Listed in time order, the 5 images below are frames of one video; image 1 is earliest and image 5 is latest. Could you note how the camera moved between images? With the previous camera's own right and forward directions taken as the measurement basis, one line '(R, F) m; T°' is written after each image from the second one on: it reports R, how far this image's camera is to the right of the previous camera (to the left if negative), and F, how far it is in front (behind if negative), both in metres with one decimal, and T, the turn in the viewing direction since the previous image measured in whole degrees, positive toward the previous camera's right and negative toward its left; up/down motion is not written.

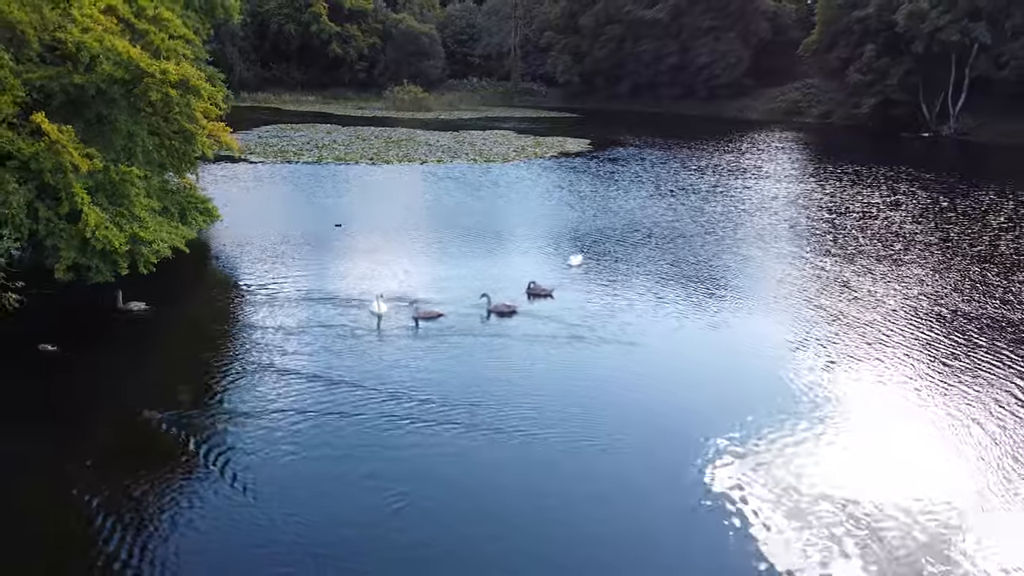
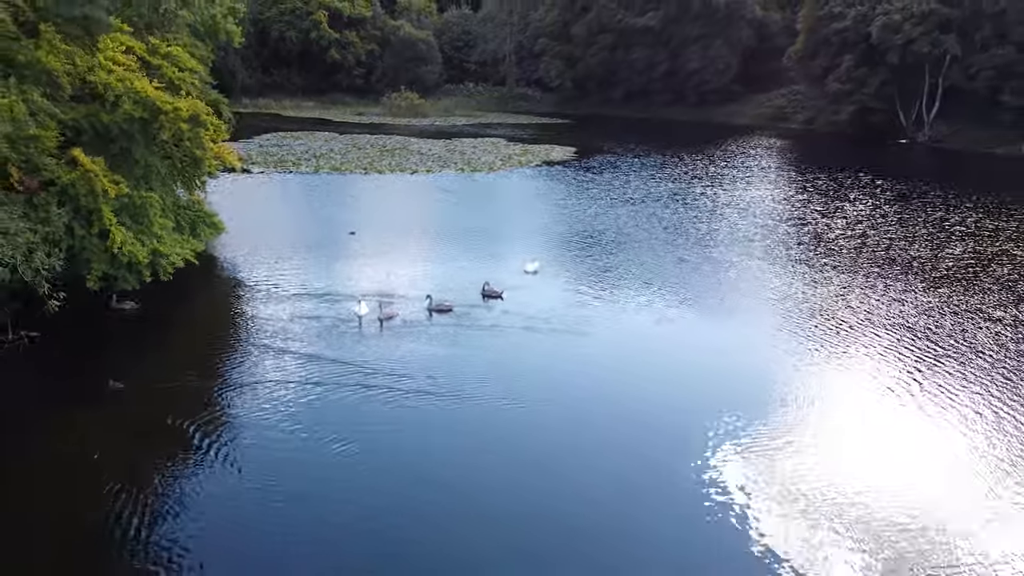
(+0.5, -1.7) m; 0°
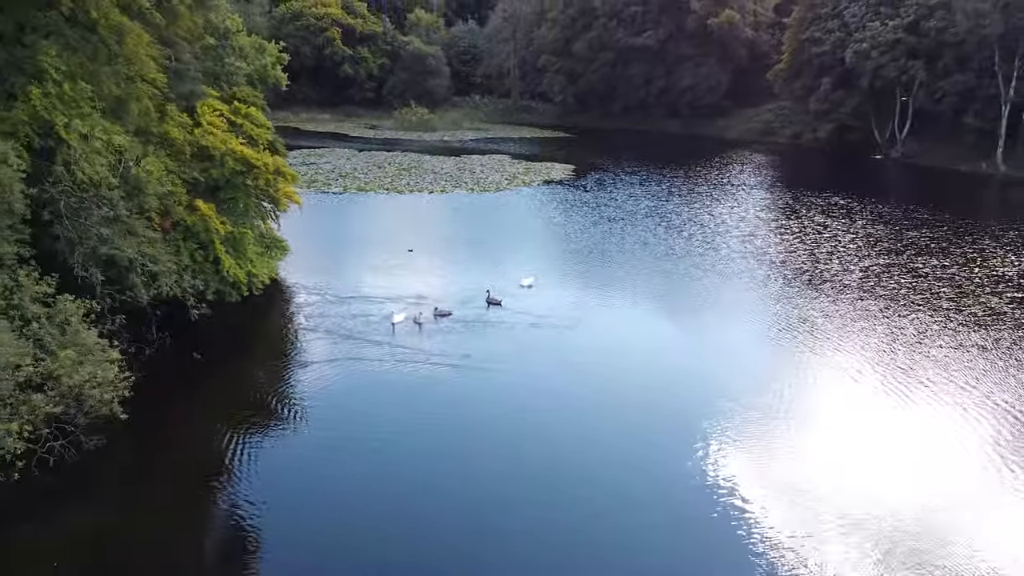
(+0.1, -3.7) m; 0°
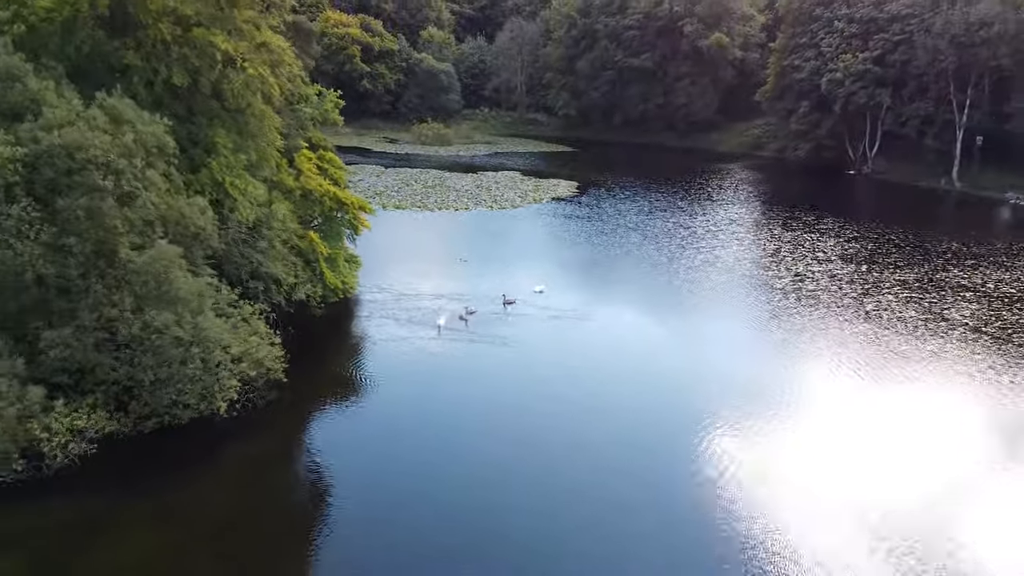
(-0.4, -5.3) m; 0°
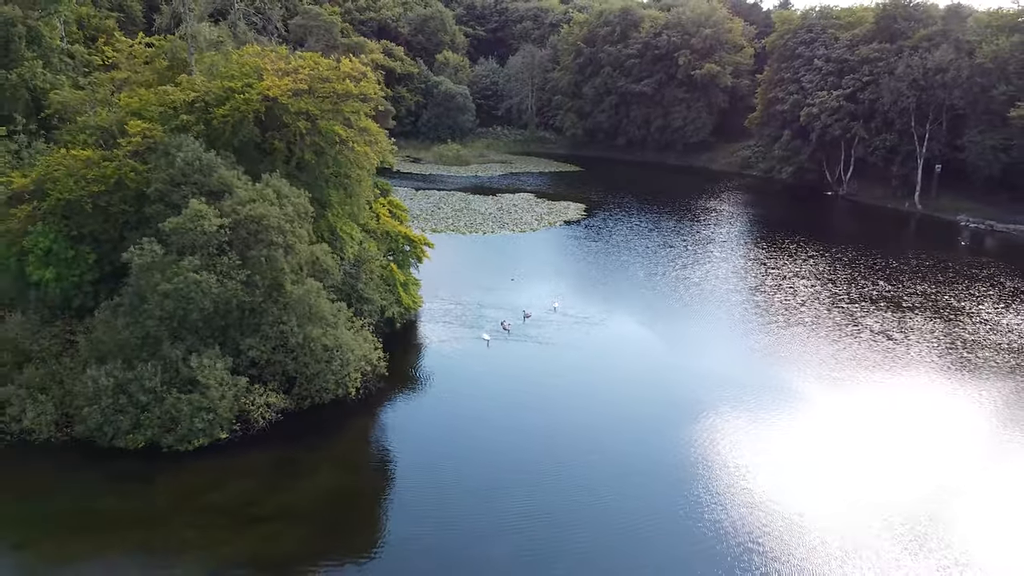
(-0.8, -6.5) m; 0°
